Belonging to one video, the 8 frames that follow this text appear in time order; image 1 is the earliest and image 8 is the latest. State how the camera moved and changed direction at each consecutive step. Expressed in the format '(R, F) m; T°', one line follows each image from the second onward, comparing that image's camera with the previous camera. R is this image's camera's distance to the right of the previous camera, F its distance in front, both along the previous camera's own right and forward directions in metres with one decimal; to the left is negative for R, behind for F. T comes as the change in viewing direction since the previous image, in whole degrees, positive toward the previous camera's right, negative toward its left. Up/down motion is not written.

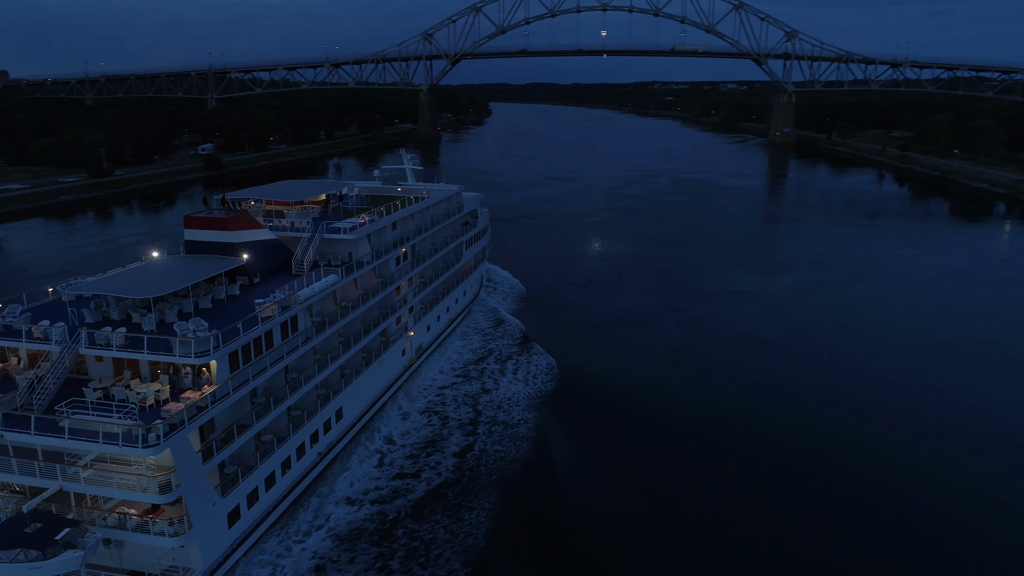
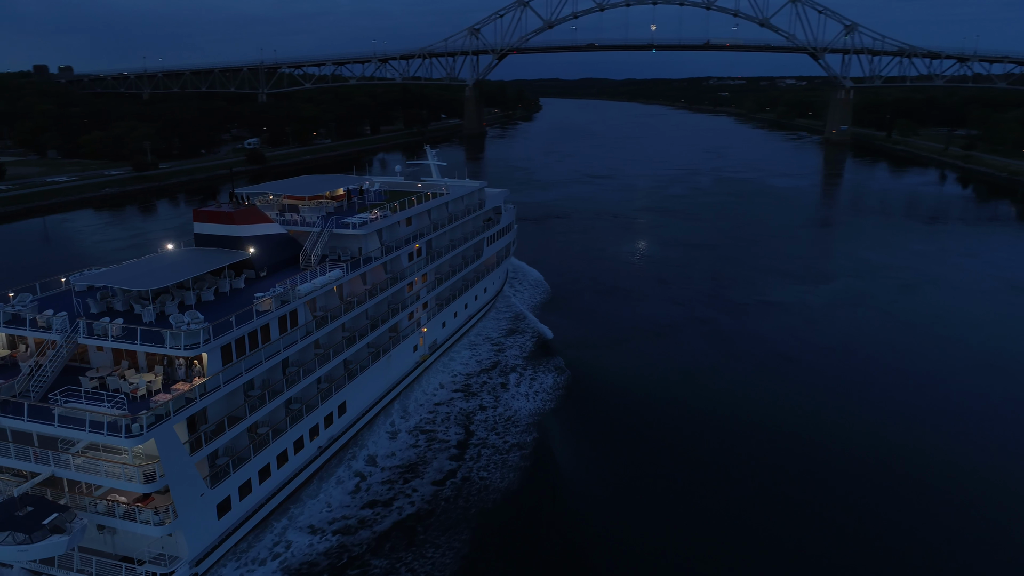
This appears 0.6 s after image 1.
(+0.7, +0.8) m; -4°
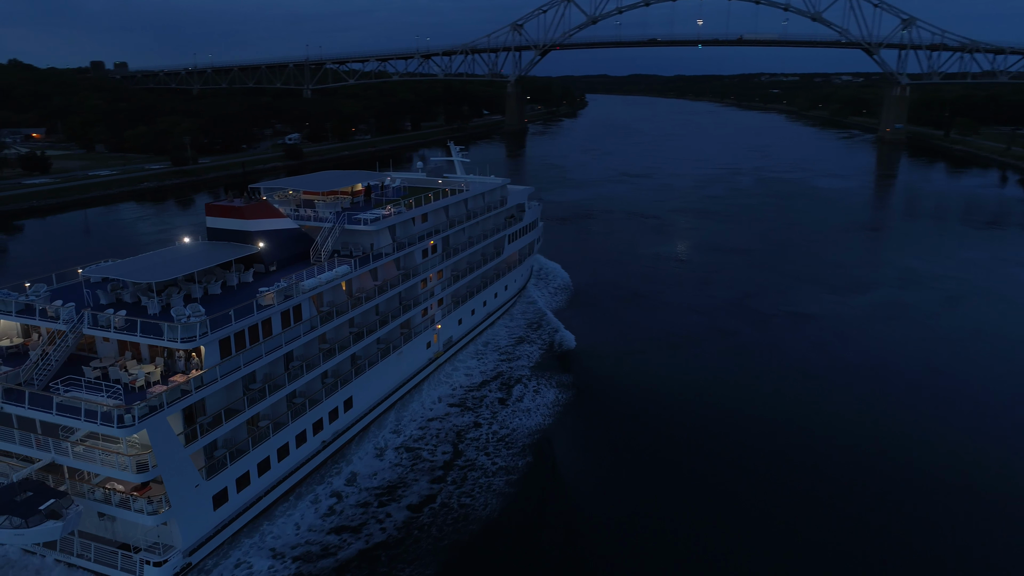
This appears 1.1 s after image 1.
(+0.7, +0.6) m; -4°
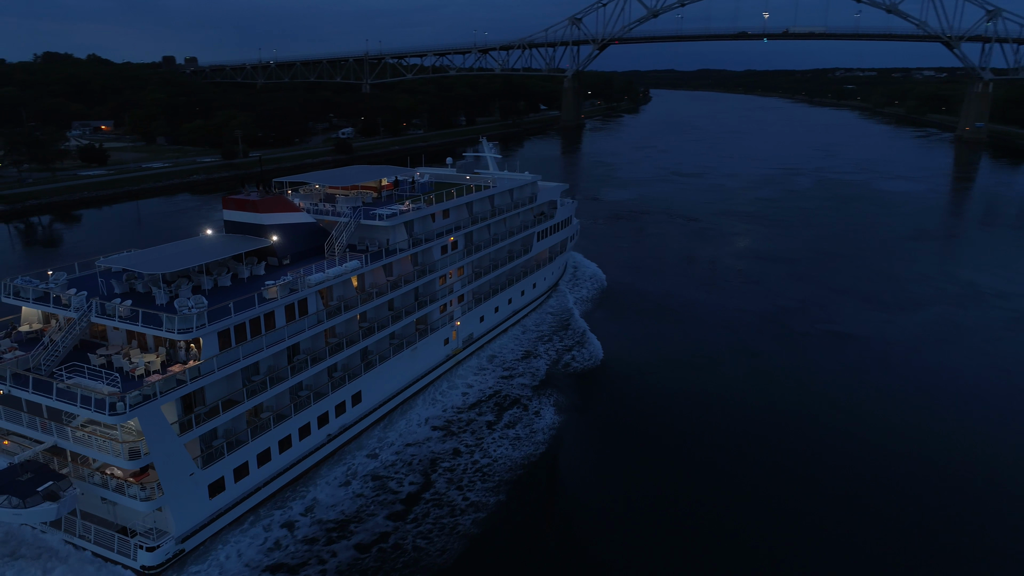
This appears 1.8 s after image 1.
(+1.0, +0.7) m; -5°
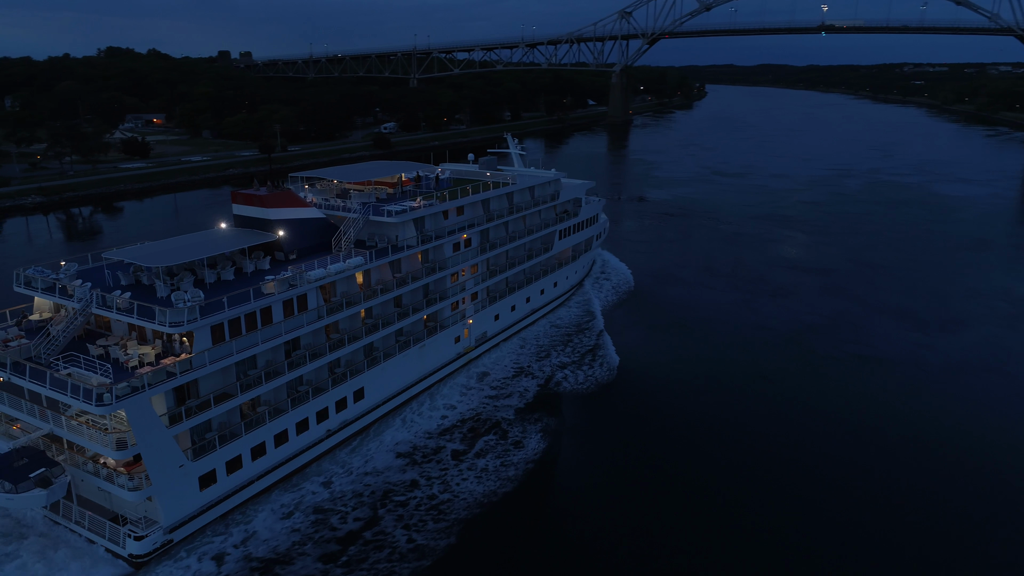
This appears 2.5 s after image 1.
(+1.2, +0.4) m; -4°
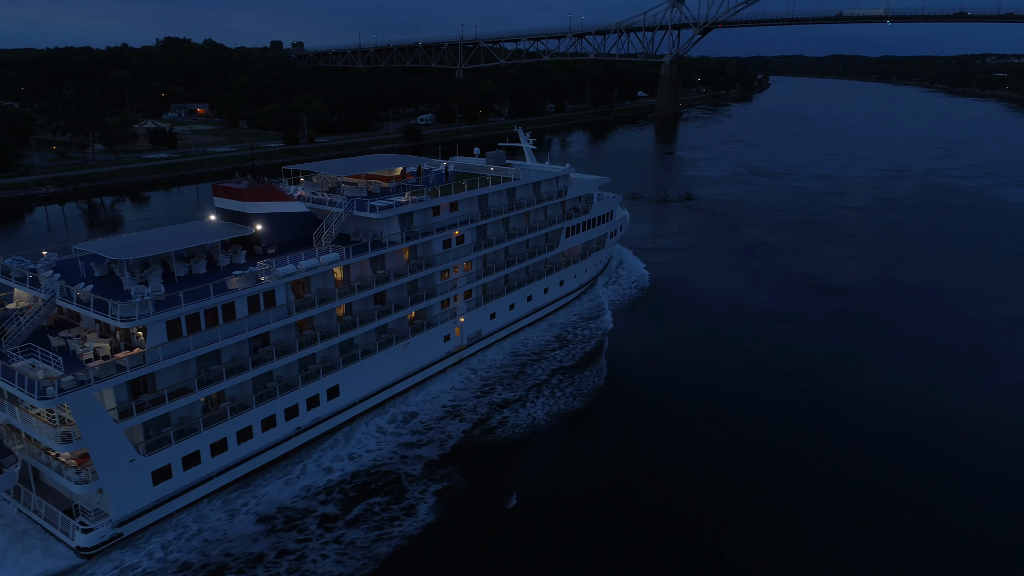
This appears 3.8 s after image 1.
(+2.0, +0.7) m; -4°
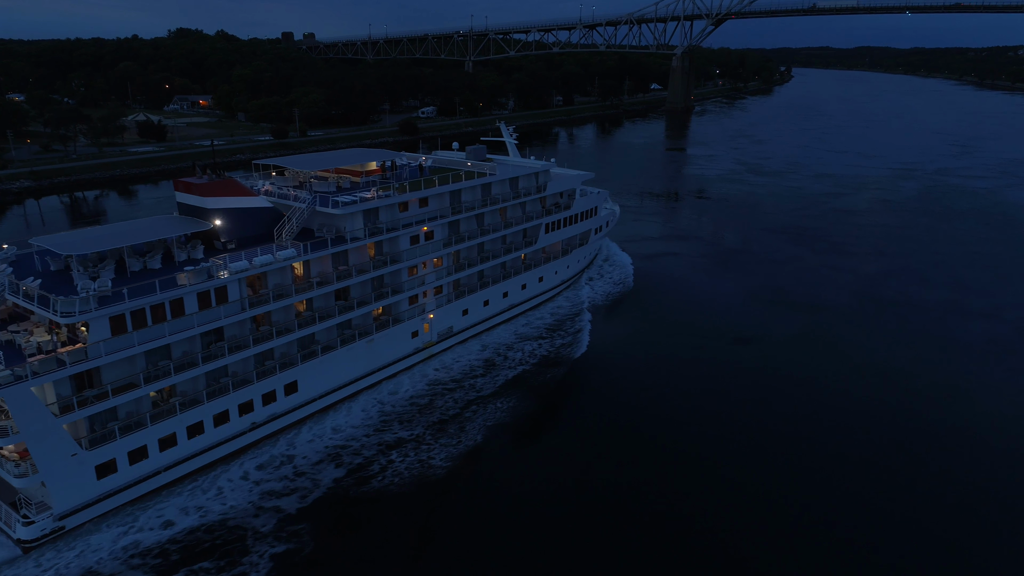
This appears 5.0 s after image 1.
(+1.6, +0.2) m; -1°
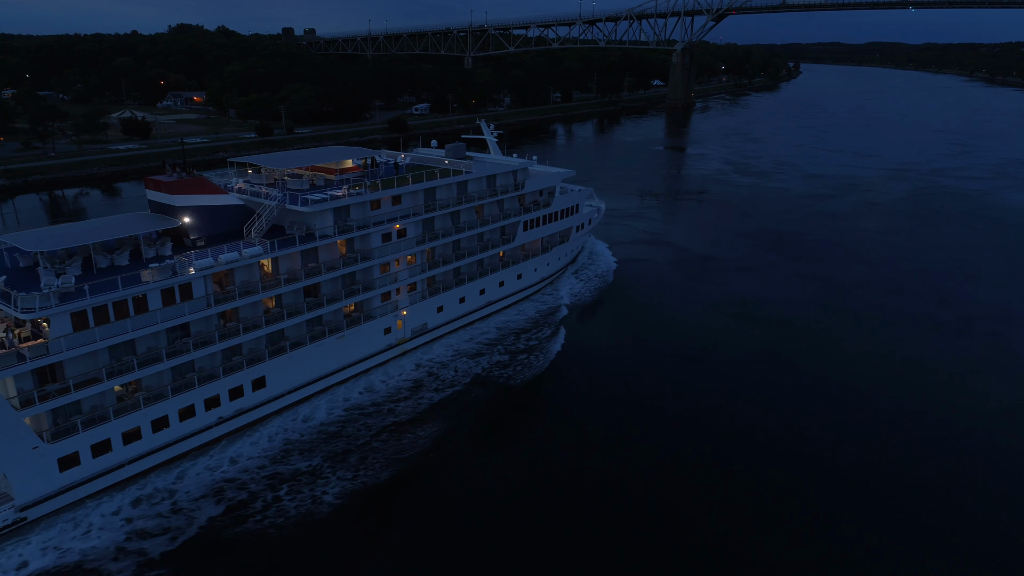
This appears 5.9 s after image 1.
(+1.1, -0.2) m; 0°
